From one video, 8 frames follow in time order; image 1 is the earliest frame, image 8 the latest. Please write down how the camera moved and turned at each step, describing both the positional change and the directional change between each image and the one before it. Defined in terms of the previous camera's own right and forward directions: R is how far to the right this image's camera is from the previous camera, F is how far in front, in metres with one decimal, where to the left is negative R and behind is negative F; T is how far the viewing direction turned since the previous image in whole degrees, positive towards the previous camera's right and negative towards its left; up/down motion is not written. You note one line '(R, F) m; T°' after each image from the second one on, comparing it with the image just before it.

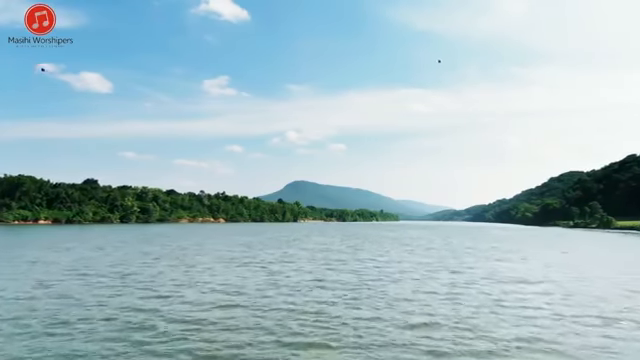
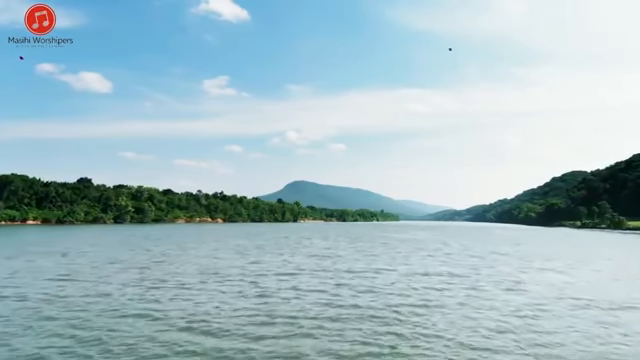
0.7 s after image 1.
(-0.5, +9.3) m; 0°
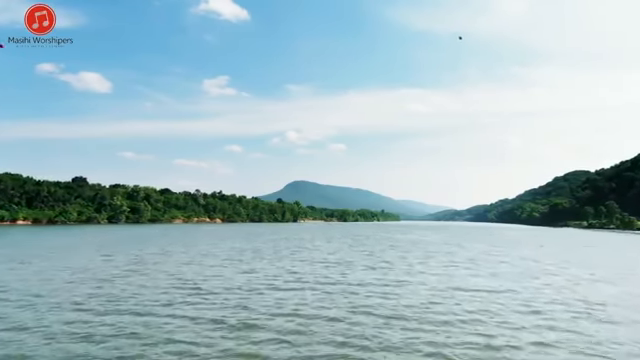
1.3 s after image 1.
(-0.4, +7.6) m; 0°
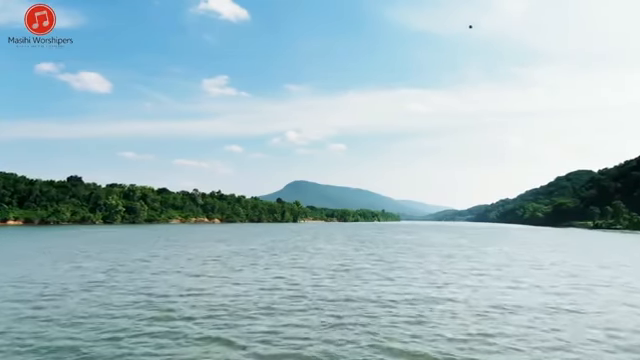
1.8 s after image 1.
(-0.3, +6.6) m; 0°
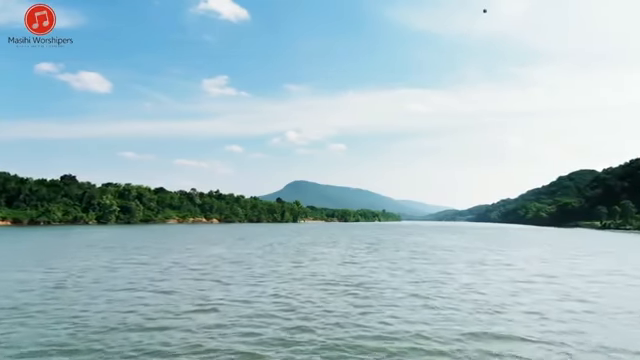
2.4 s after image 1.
(-0.4, +8.1) m; 0°
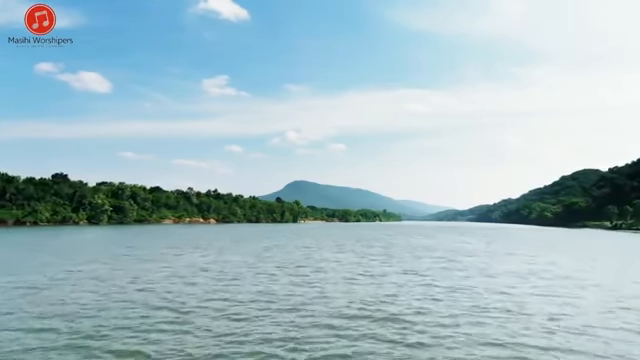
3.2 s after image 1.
(-0.6, +10.4) m; 0°
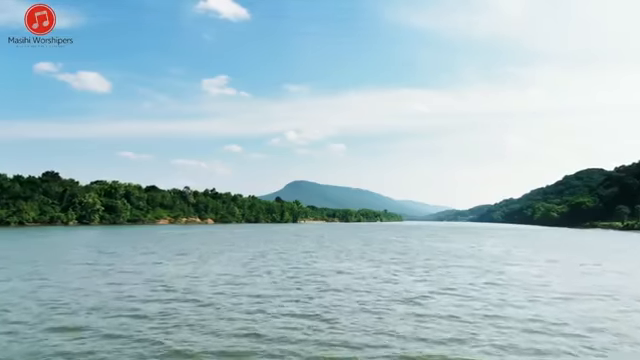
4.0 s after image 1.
(-0.6, +10.3) m; 0°
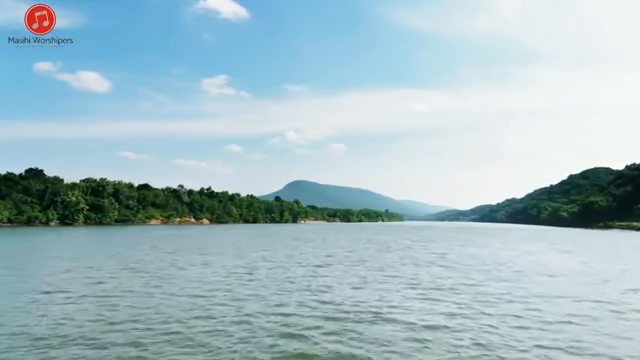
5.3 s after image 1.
(-1.0, +16.9) m; 0°
